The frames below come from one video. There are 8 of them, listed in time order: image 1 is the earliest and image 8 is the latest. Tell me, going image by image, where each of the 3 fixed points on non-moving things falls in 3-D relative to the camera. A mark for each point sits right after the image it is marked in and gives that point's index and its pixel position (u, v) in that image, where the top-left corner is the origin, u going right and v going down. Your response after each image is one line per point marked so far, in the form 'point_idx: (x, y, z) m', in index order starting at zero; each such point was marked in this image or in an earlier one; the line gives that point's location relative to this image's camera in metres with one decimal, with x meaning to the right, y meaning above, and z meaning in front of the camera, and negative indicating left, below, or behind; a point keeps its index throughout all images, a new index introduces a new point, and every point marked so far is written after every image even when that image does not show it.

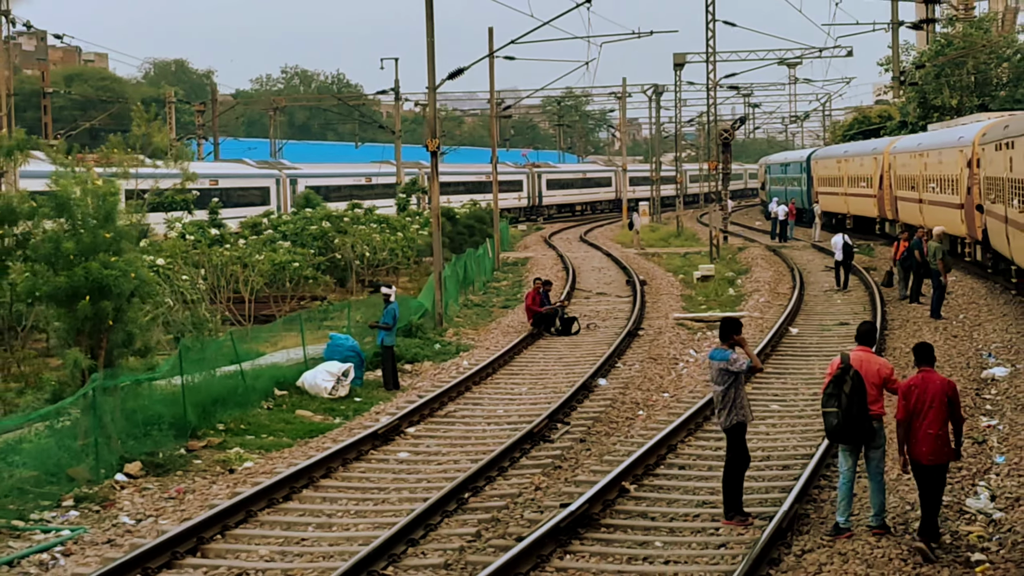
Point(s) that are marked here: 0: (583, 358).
0: (+0.8, -0.8, +19.7) m
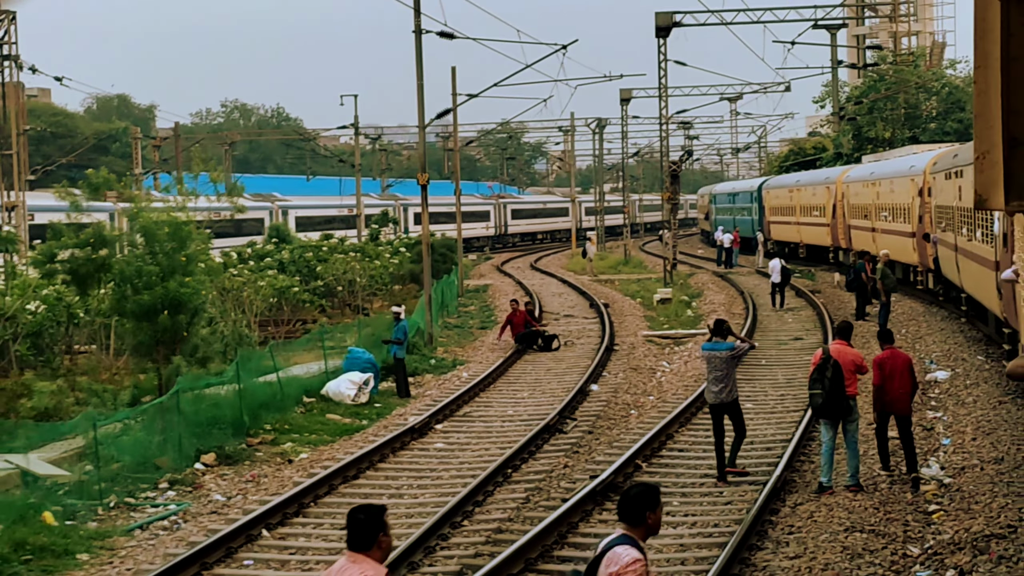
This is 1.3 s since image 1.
0: (+0.7, -1.0, +22.0) m
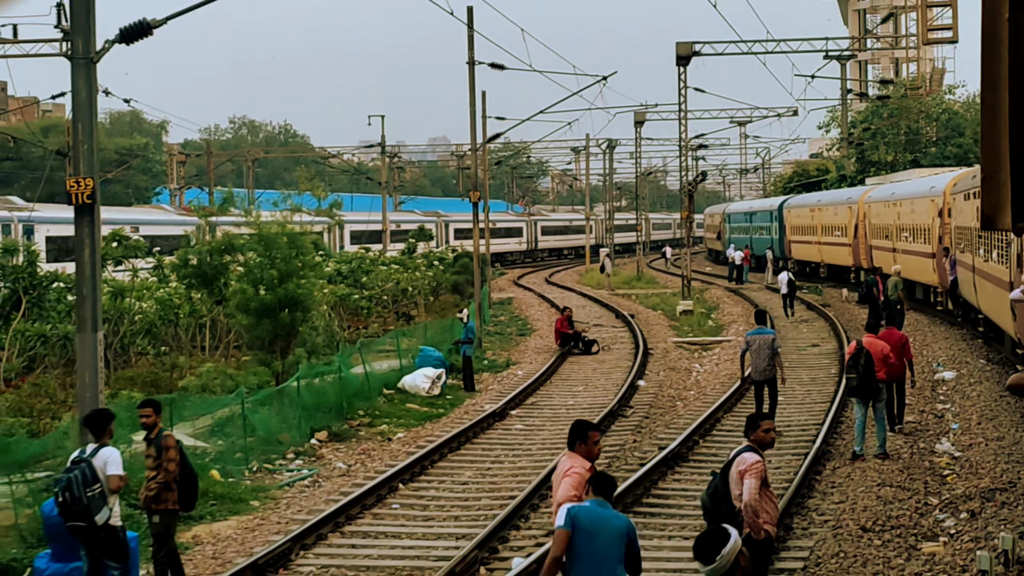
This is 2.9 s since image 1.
0: (+1.4, -1.1, +24.5) m
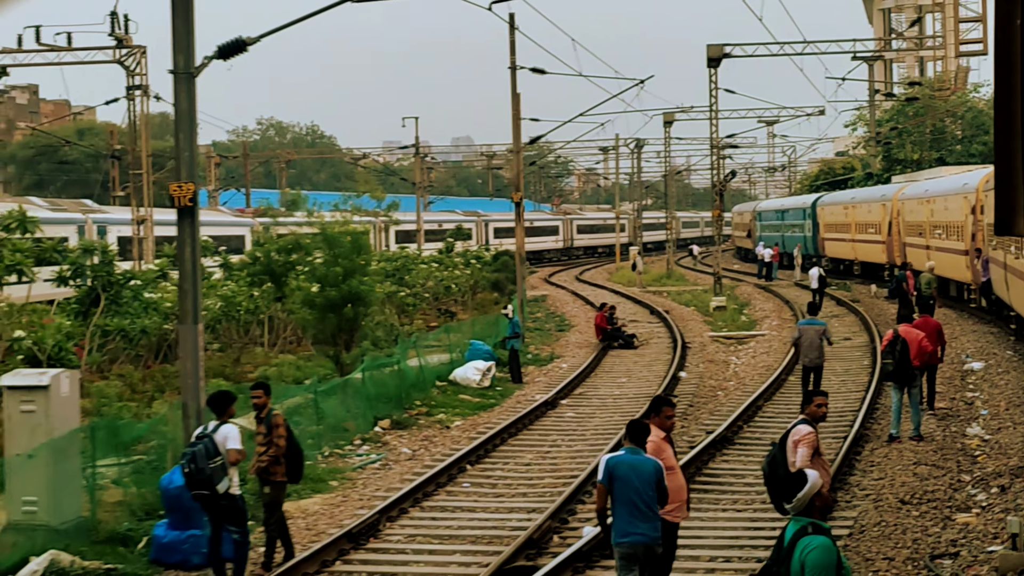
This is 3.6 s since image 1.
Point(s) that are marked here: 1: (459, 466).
0: (+2.0, -1.0, +25.6) m
1: (-0.4, -1.5, +15.0) m
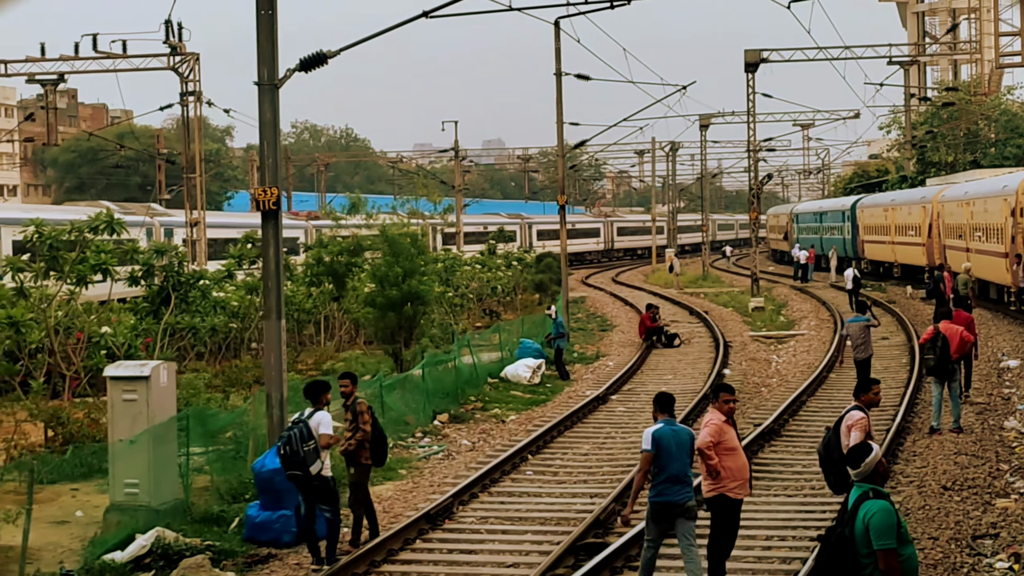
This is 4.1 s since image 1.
0: (+2.7, -1.0, +26.3) m
1: (+0.1, -1.5, +15.8) m
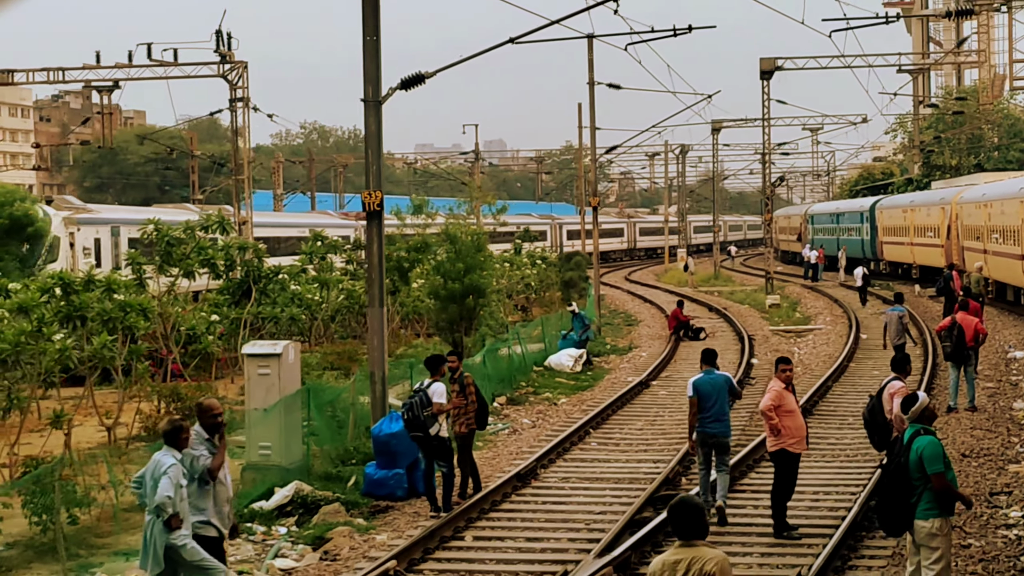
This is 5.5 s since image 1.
0: (+3.3, -1.0, +28.3) m
1: (+0.7, -1.4, +17.7) m
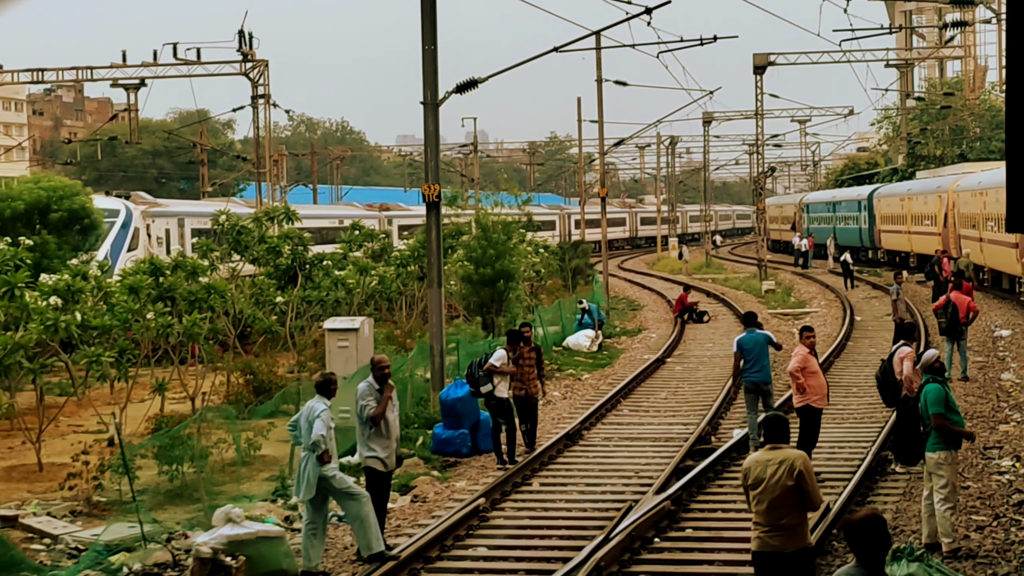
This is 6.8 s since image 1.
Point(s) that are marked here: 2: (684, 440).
0: (+3.6, -0.7, +30.2) m
1: (+1.1, -1.2, +19.6) m
2: (+1.5, -1.3, +16.0) m
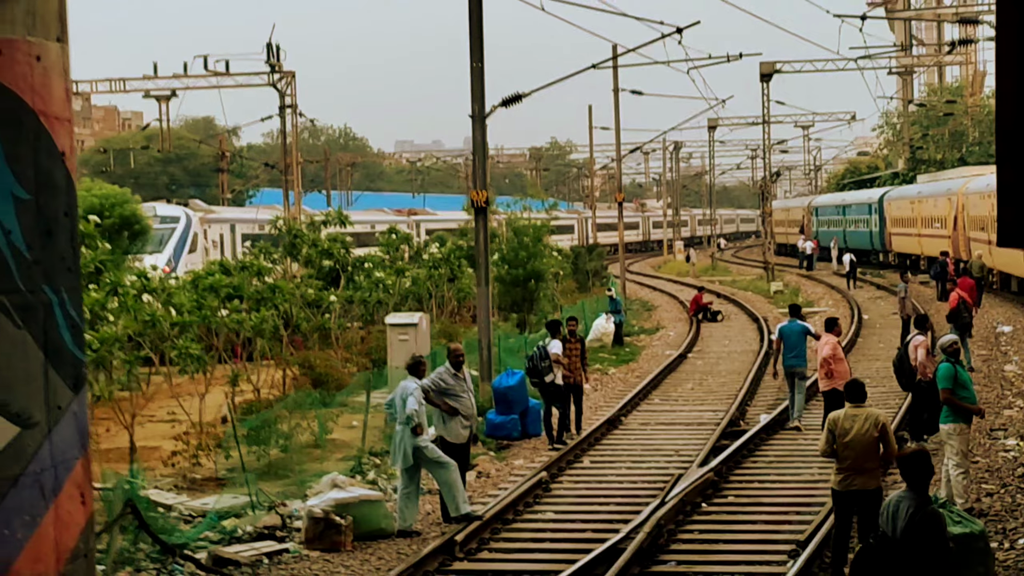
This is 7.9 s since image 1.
0: (+4.1, -0.7, +31.6) m
1: (+1.5, -1.2, +21.0) m
2: (+1.9, -1.3, +17.5) m
